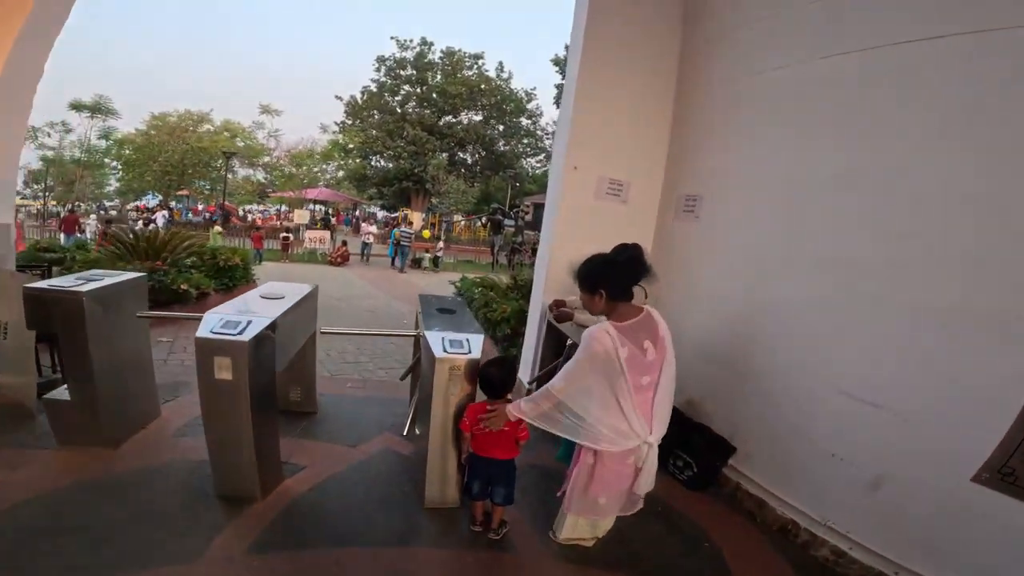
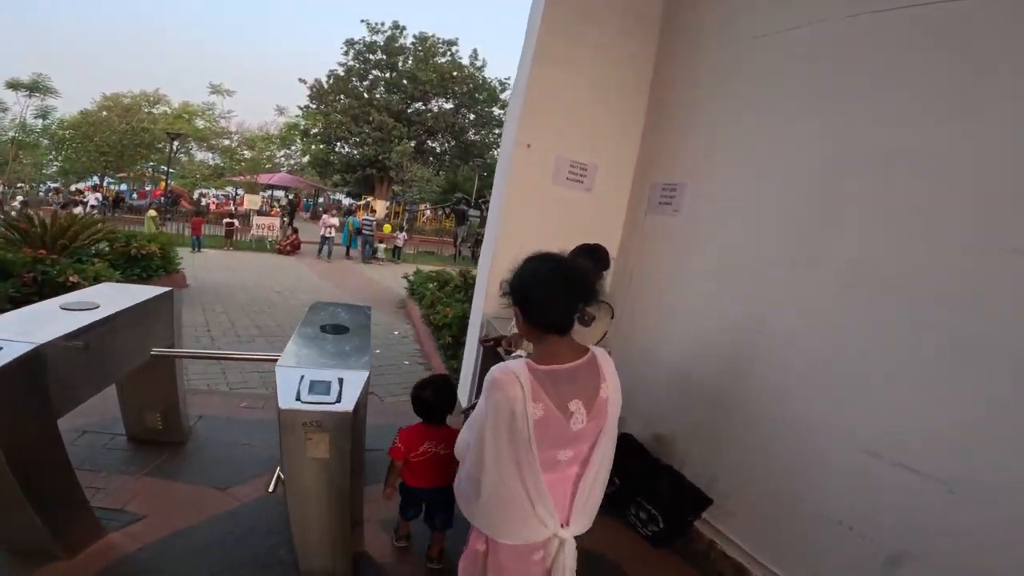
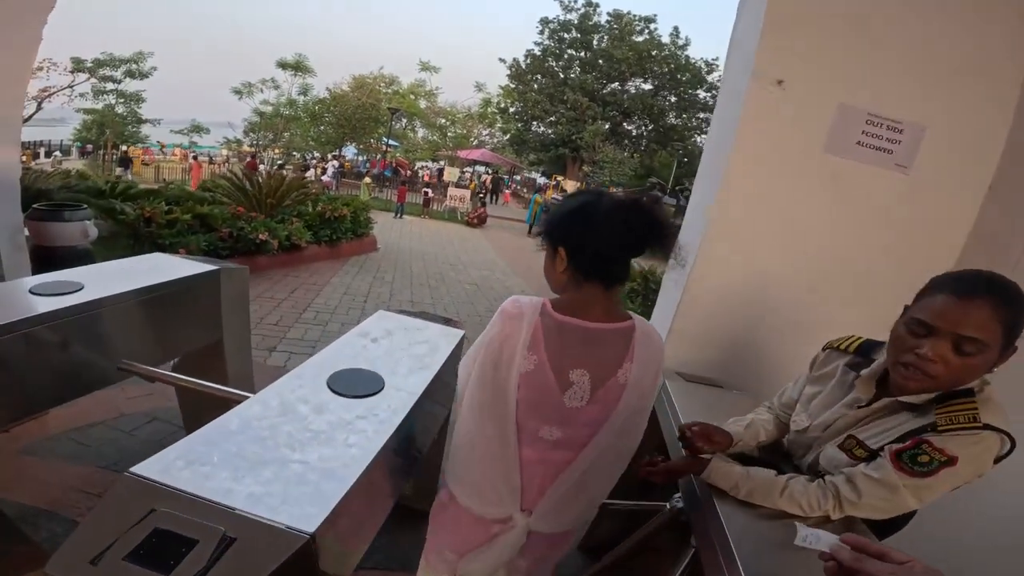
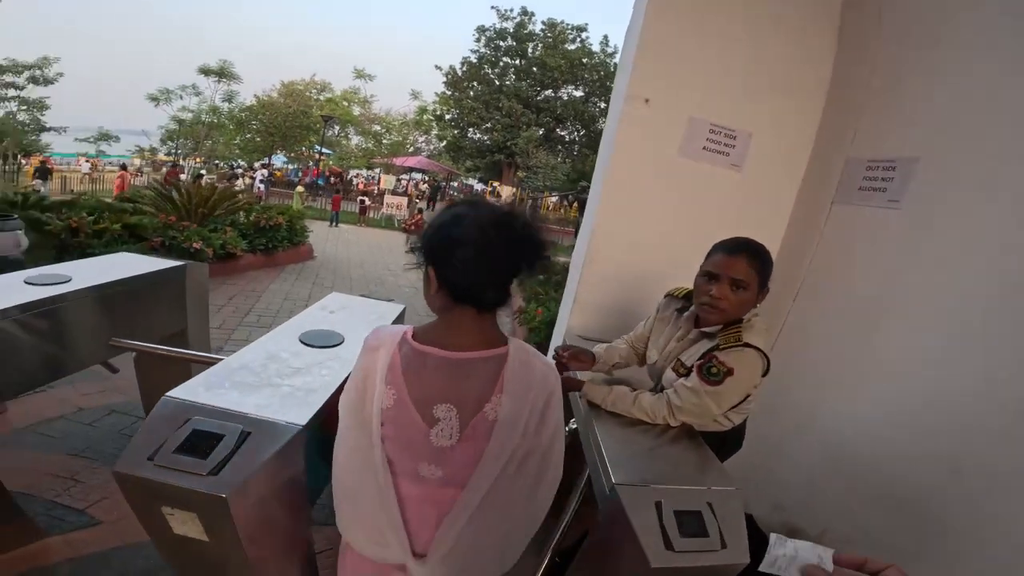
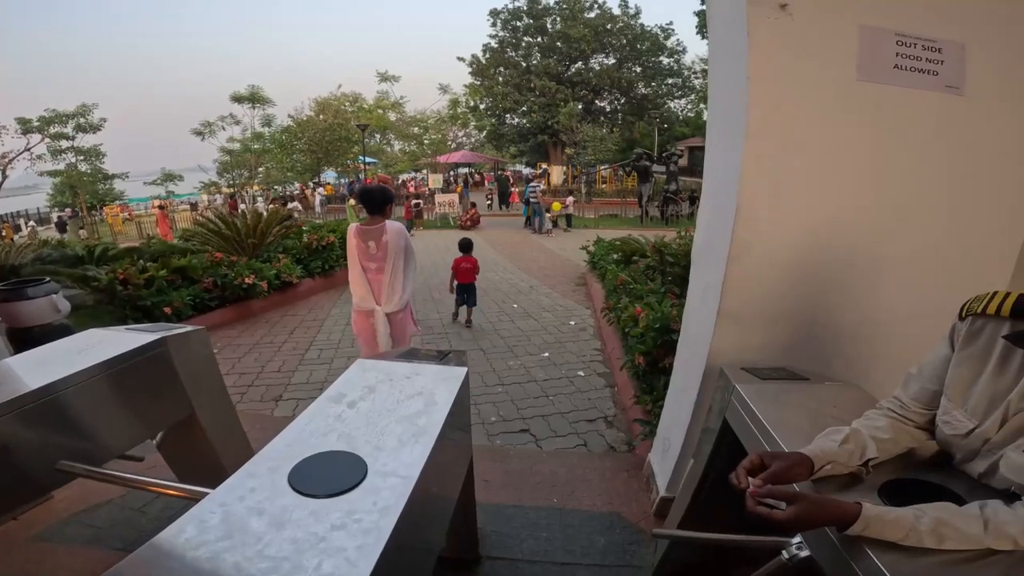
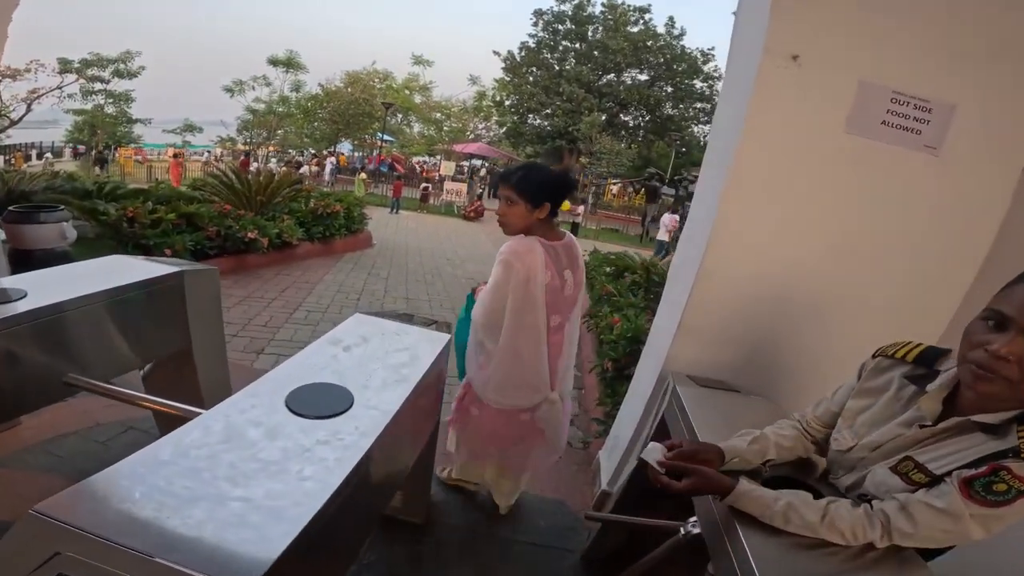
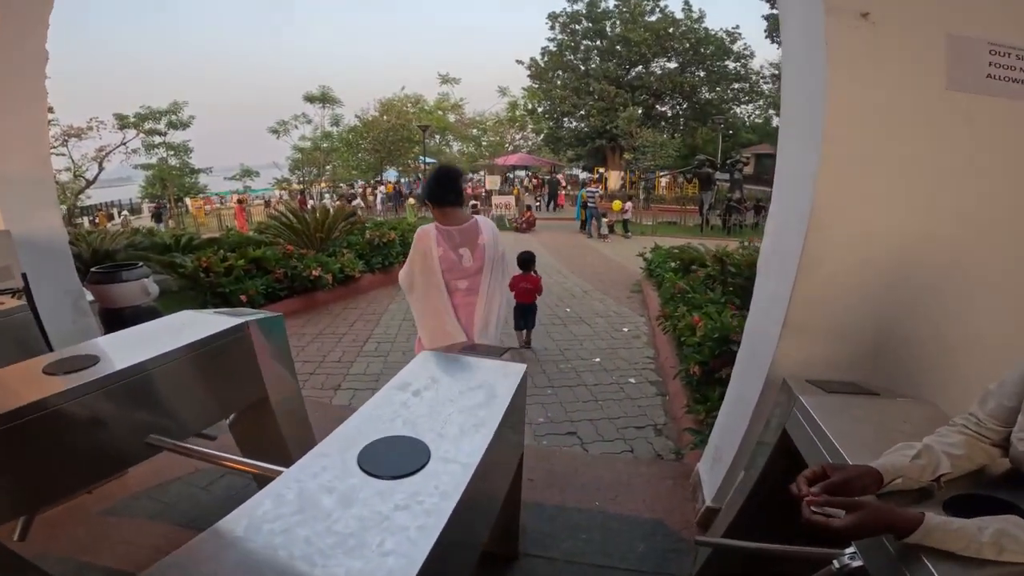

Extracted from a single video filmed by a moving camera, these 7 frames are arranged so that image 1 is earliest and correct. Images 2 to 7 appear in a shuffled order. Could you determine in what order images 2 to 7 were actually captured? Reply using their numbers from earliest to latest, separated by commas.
2, 4, 3, 6, 7, 5
